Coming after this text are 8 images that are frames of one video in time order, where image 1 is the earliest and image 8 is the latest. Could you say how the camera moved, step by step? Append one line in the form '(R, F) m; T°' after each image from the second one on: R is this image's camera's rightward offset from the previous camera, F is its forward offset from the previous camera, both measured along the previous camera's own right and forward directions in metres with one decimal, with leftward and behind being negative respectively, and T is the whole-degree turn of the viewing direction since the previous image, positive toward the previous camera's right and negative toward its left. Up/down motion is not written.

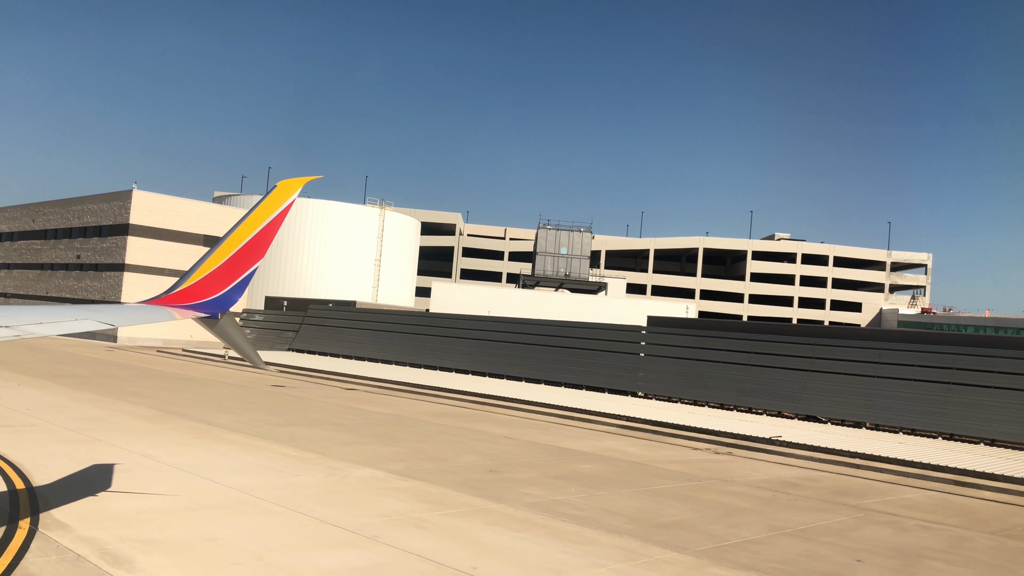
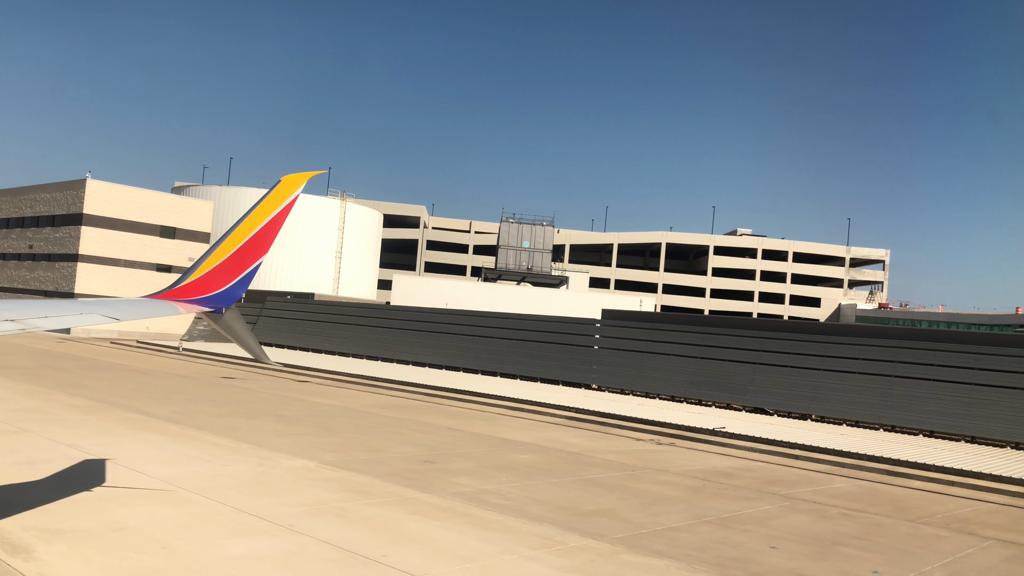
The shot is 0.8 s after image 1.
(+0.8, 0.0) m; +2°
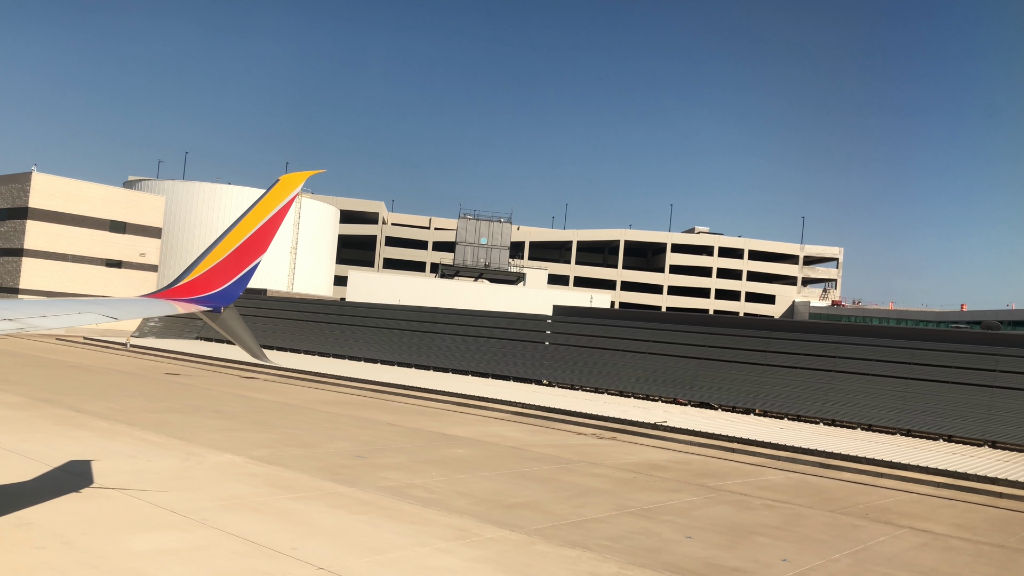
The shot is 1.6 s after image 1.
(+0.7, -0.1) m; +2°
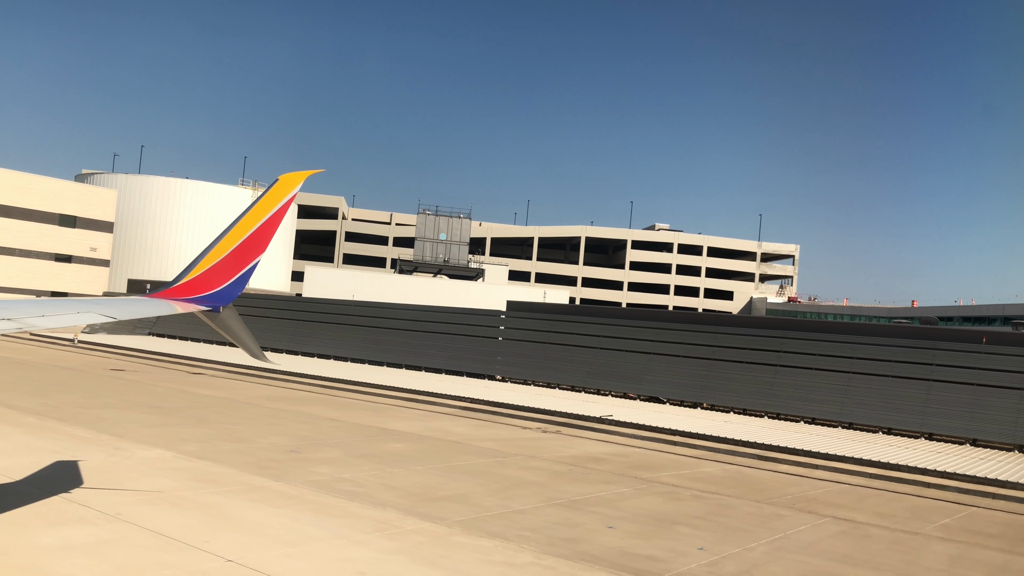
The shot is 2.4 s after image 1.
(+0.7, -0.1) m; +2°
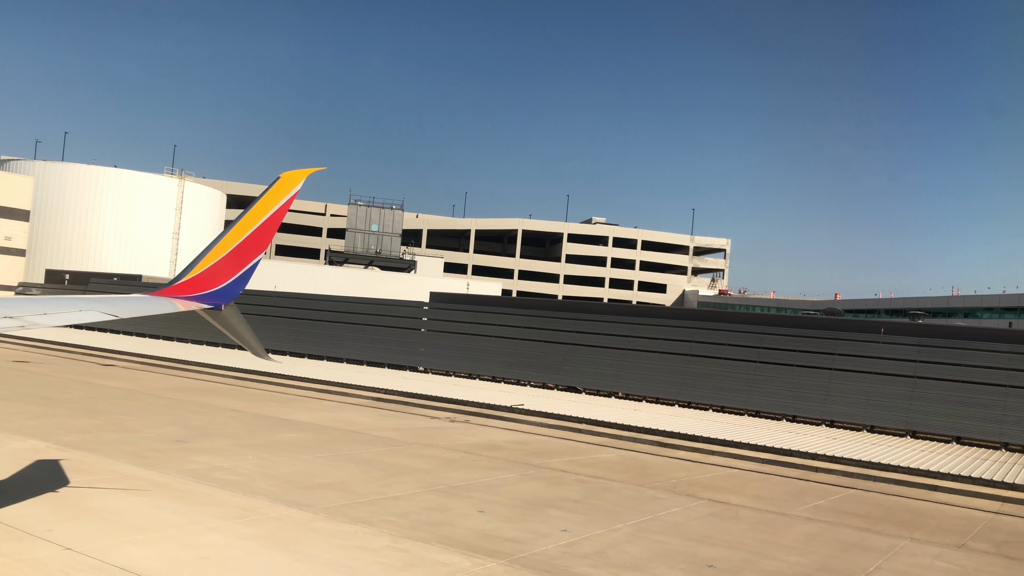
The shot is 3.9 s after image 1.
(+1.2, -0.1) m; +3°
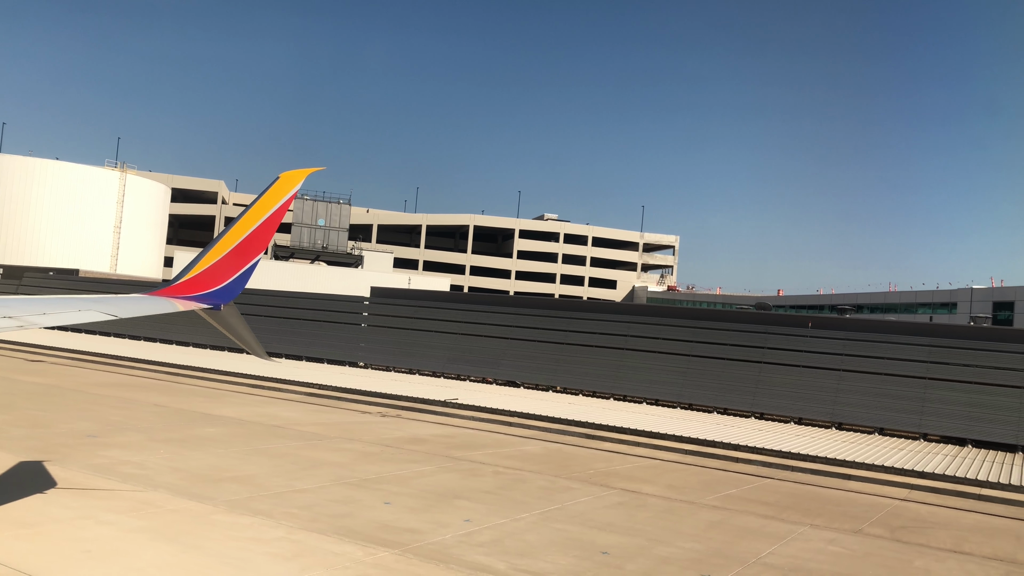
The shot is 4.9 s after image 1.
(+0.8, -0.1) m; +2°
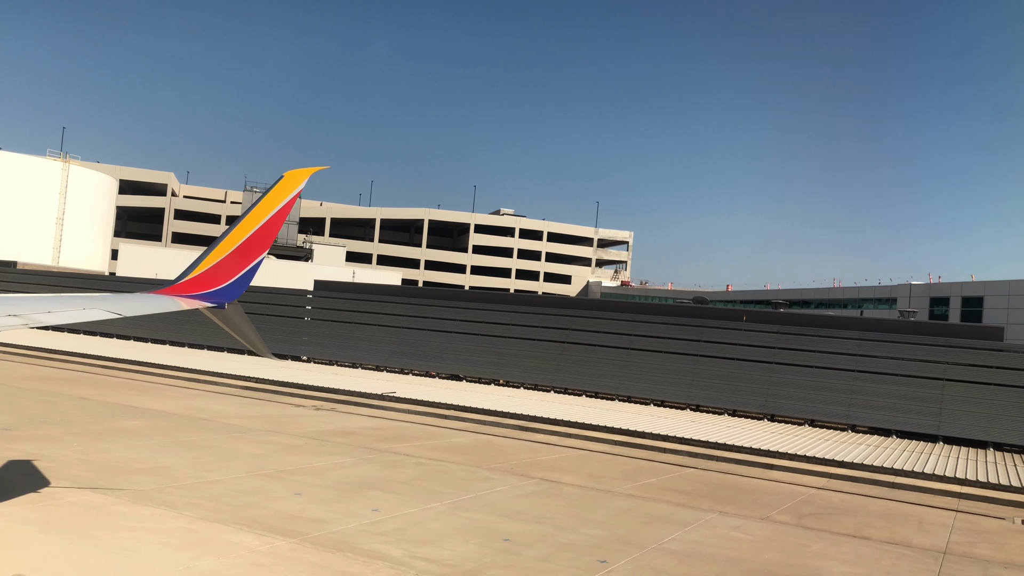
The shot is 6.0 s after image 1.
(+0.8, -0.1) m; +2°
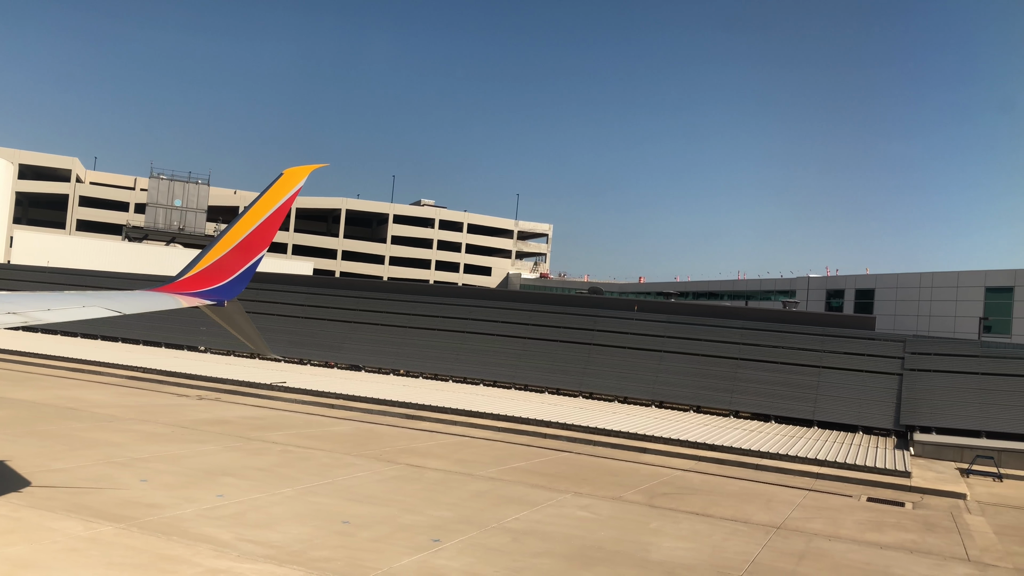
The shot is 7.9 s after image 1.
(+1.3, -0.3) m; +4°
